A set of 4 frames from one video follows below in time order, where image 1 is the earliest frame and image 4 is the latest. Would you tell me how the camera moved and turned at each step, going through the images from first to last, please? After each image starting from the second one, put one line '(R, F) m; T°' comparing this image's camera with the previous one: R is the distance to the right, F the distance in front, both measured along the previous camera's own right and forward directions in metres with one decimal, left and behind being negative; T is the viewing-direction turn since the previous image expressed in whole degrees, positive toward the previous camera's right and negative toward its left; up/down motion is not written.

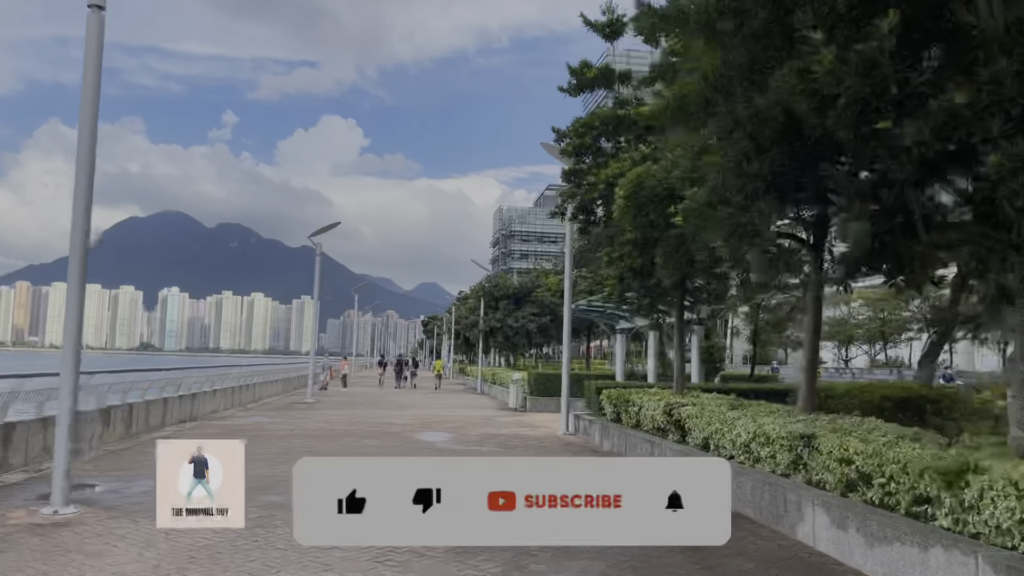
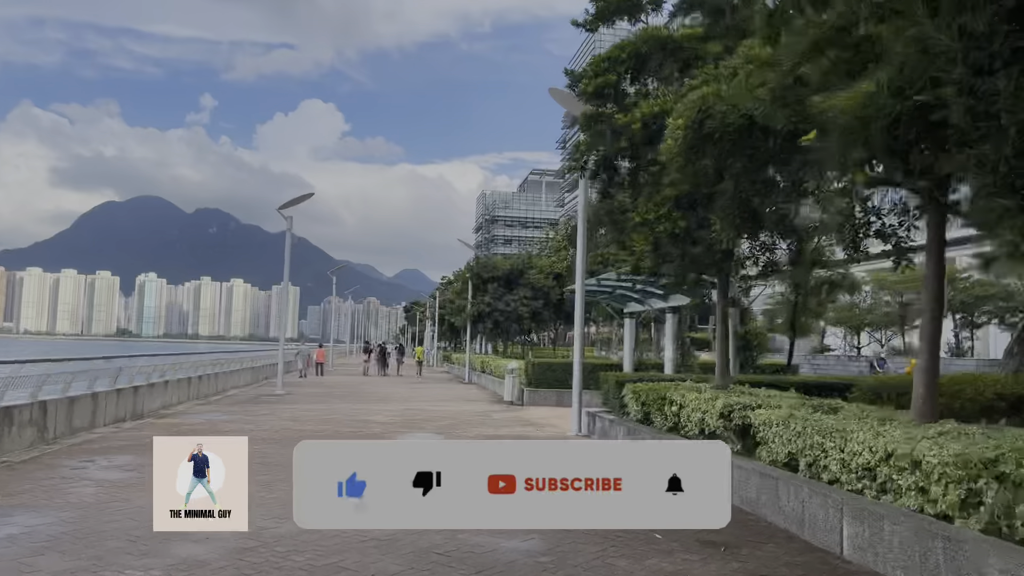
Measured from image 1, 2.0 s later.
(-0.4, +2.6) m; +1°
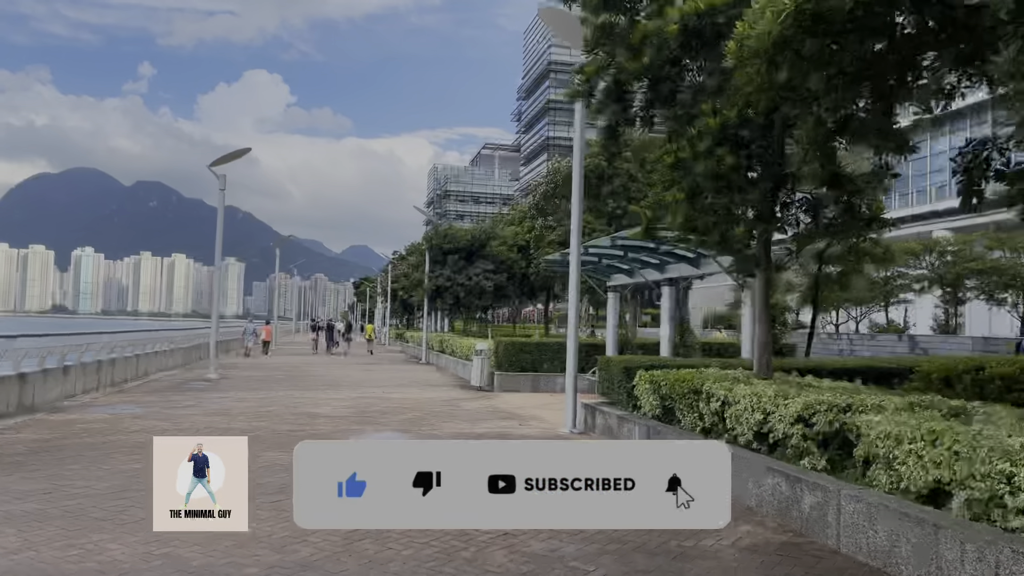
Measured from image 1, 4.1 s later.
(-0.4, +2.5) m; +4°
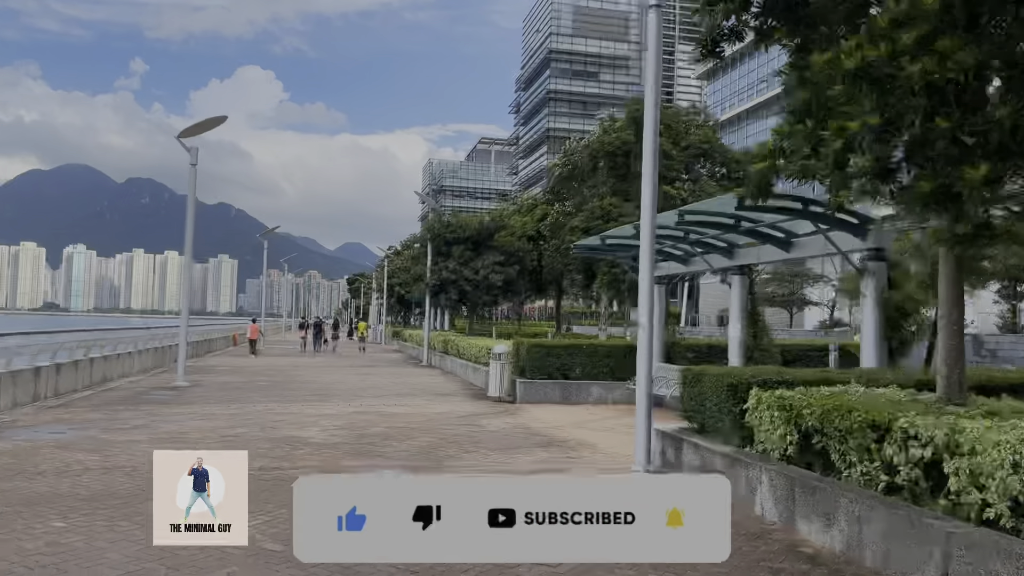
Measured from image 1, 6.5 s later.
(-0.6, +2.9) m; 0°
